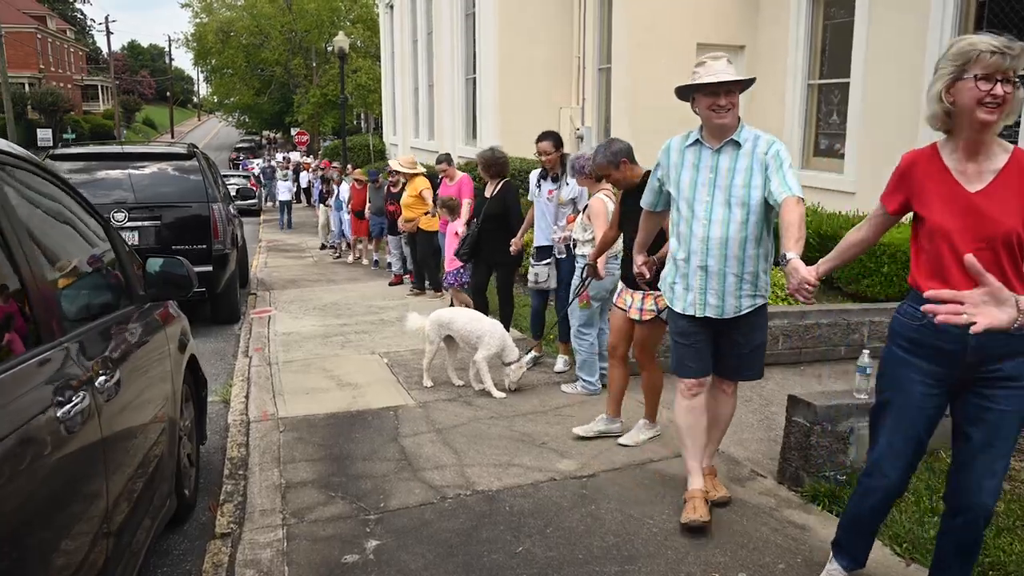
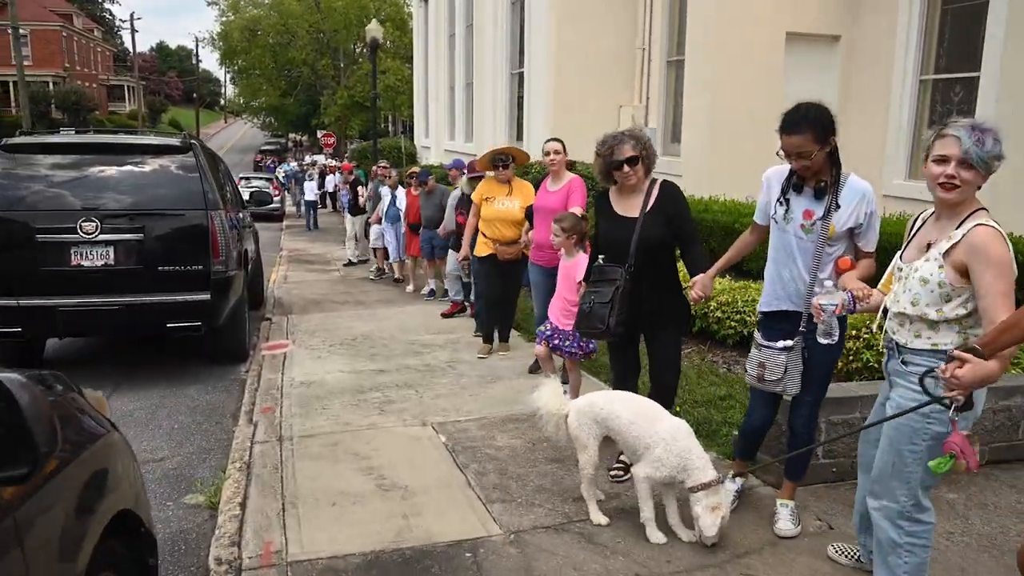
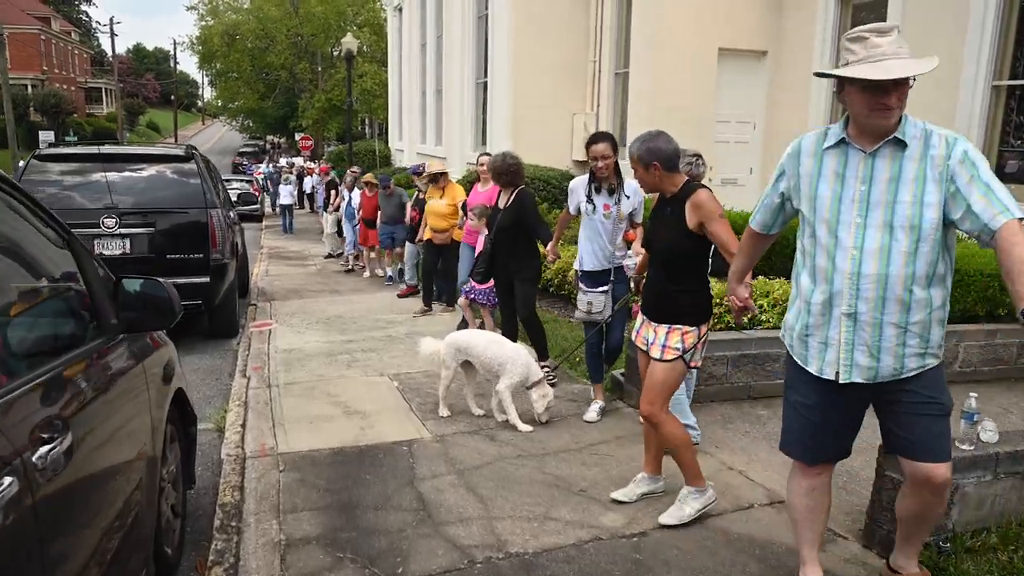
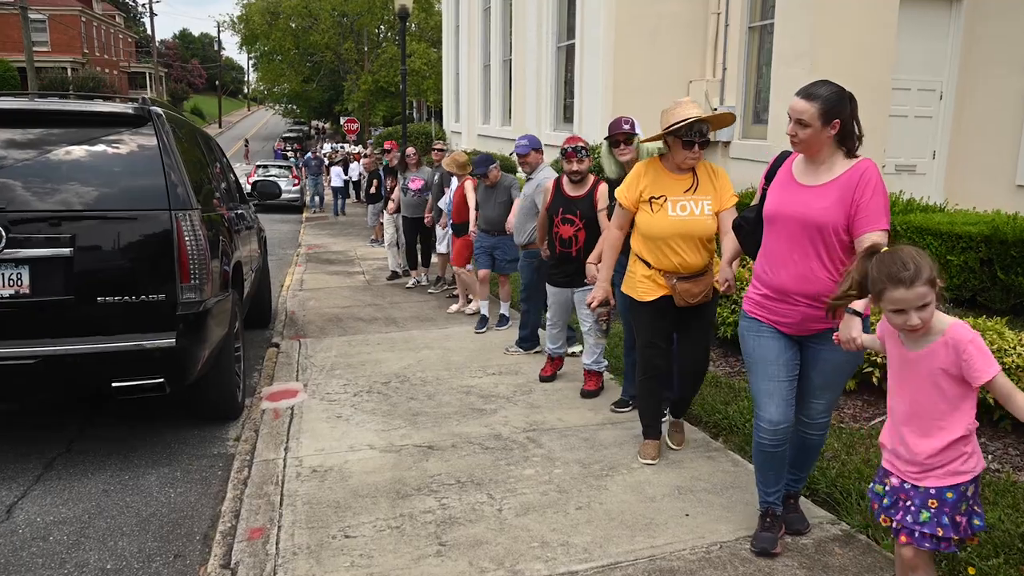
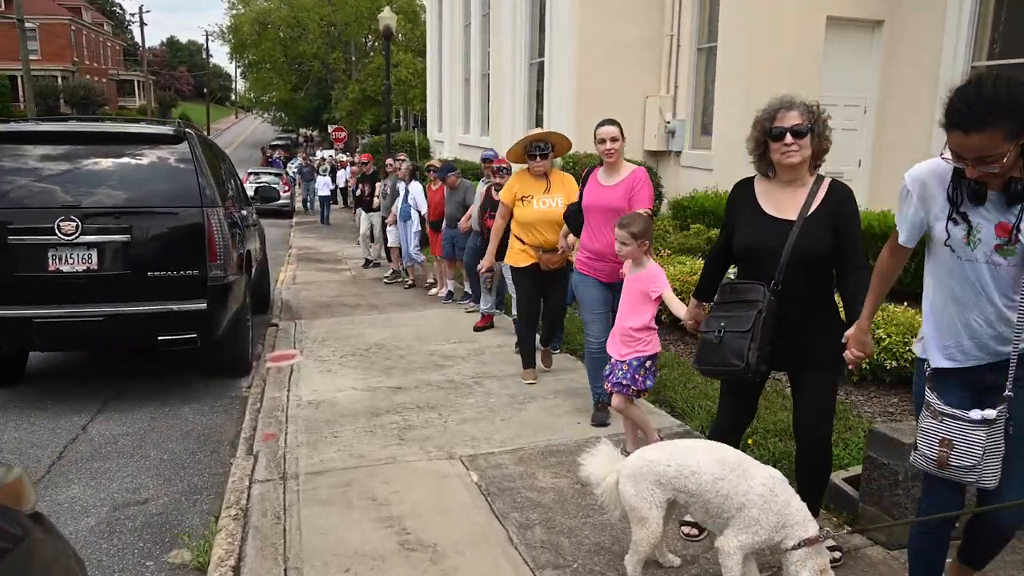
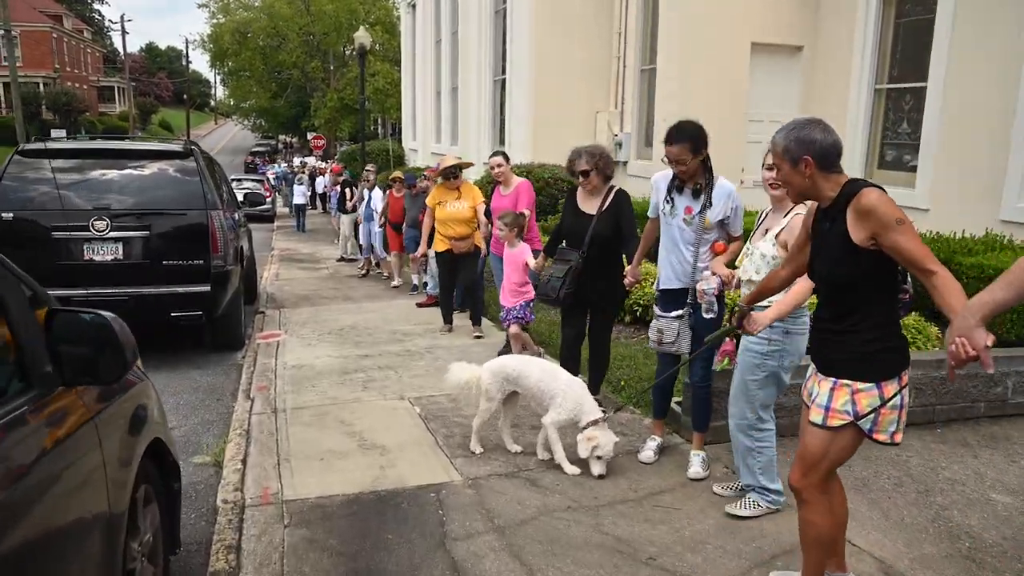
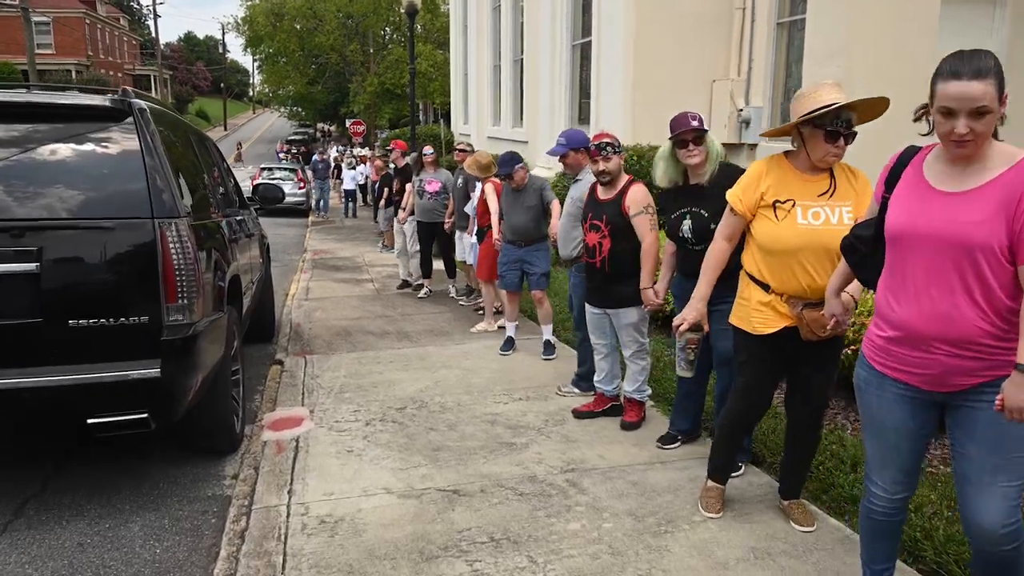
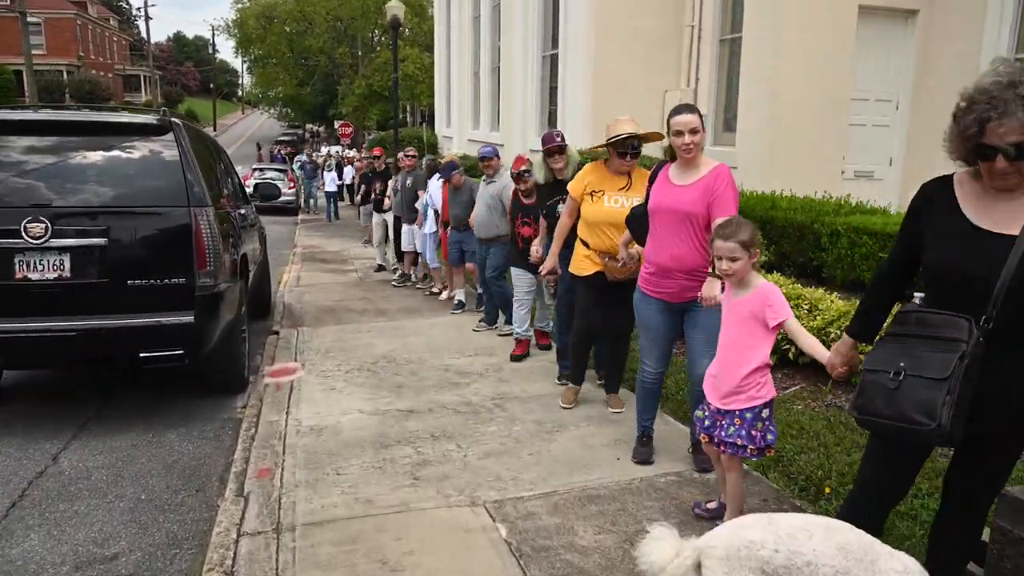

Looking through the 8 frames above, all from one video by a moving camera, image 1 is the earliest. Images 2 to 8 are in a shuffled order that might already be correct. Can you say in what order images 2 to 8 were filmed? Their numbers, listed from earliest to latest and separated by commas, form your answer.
3, 6, 2, 5, 8, 4, 7
